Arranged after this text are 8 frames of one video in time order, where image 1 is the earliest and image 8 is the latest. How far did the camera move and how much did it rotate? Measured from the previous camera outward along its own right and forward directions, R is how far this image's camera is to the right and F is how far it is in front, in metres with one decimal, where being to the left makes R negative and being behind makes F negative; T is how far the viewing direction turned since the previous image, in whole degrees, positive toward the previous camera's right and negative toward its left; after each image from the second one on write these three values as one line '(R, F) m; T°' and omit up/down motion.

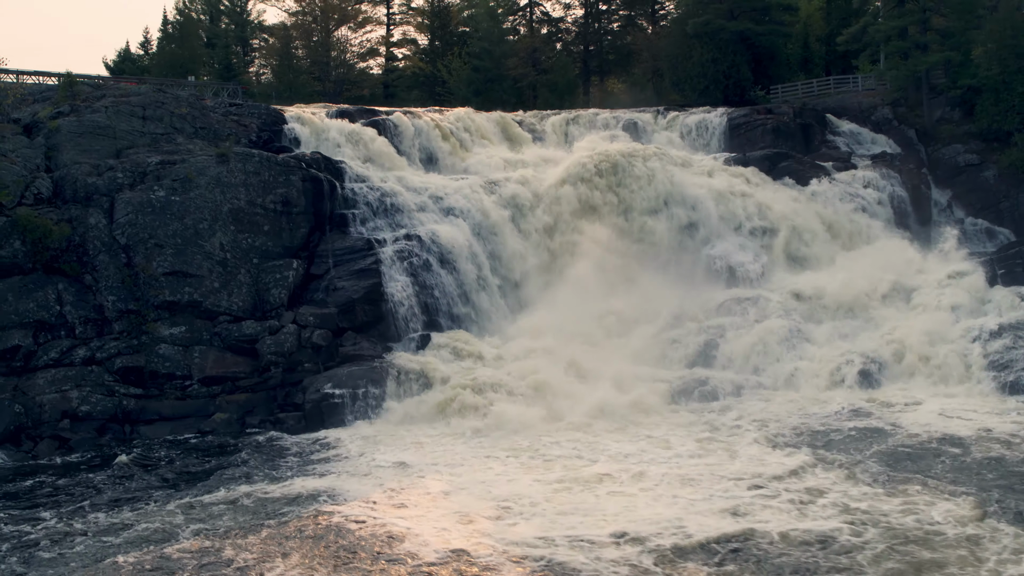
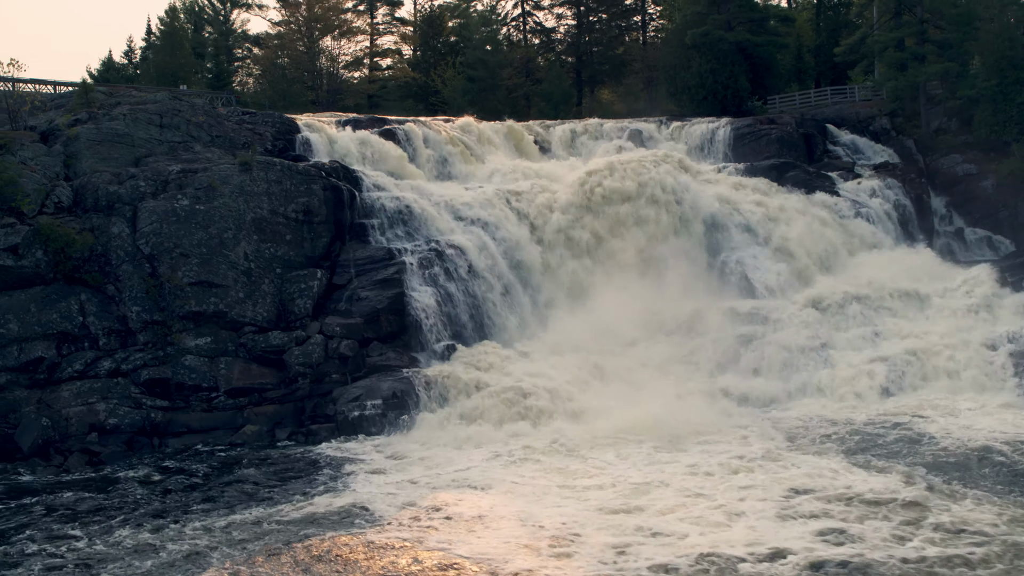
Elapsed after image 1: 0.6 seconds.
(-1.3, +0.2) m; +2°
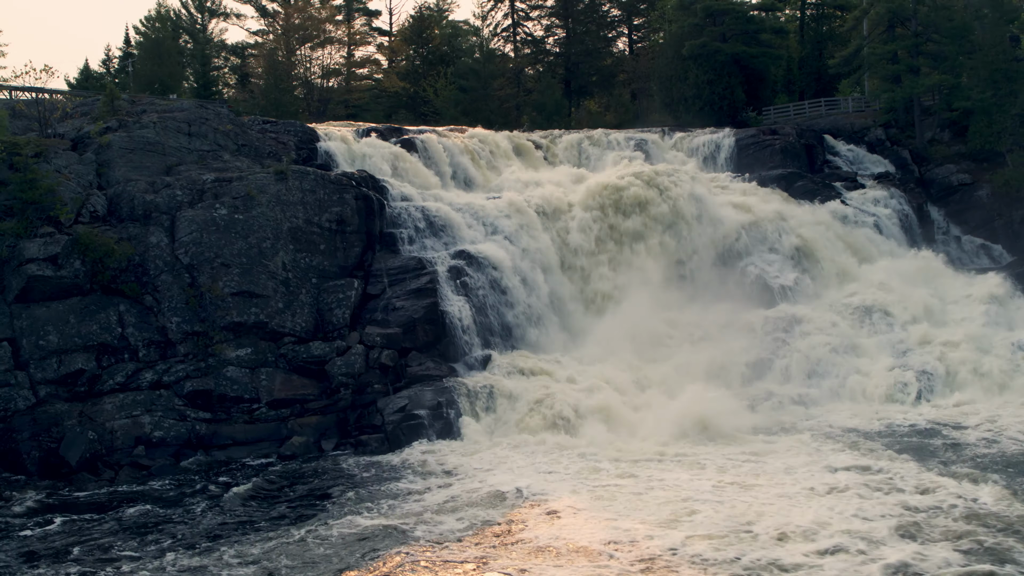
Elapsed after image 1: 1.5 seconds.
(-1.8, +0.1) m; +2°
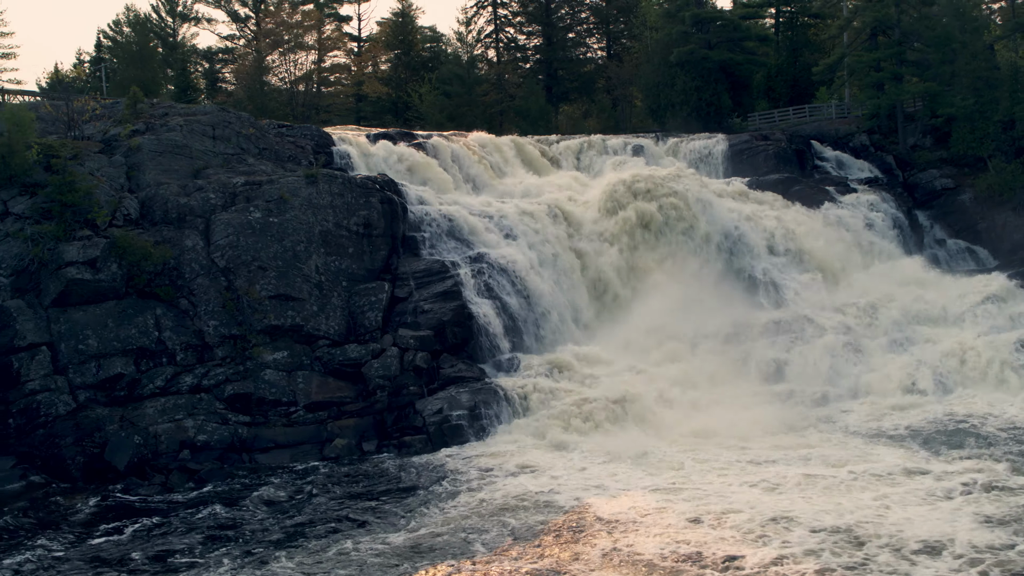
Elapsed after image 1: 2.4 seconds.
(-1.8, -0.2) m; +3°
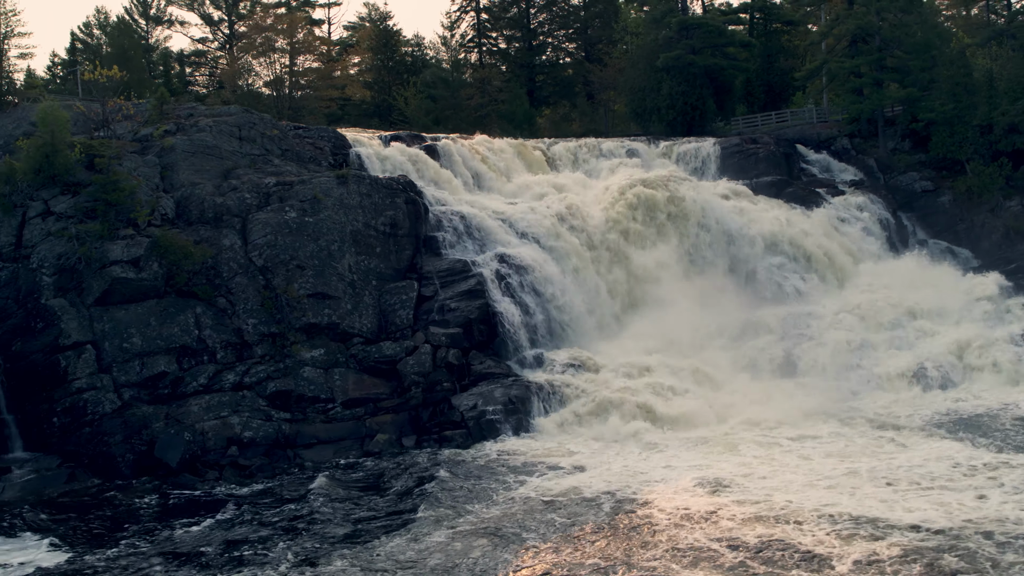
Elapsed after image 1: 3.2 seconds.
(-1.7, -0.4) m; +3°
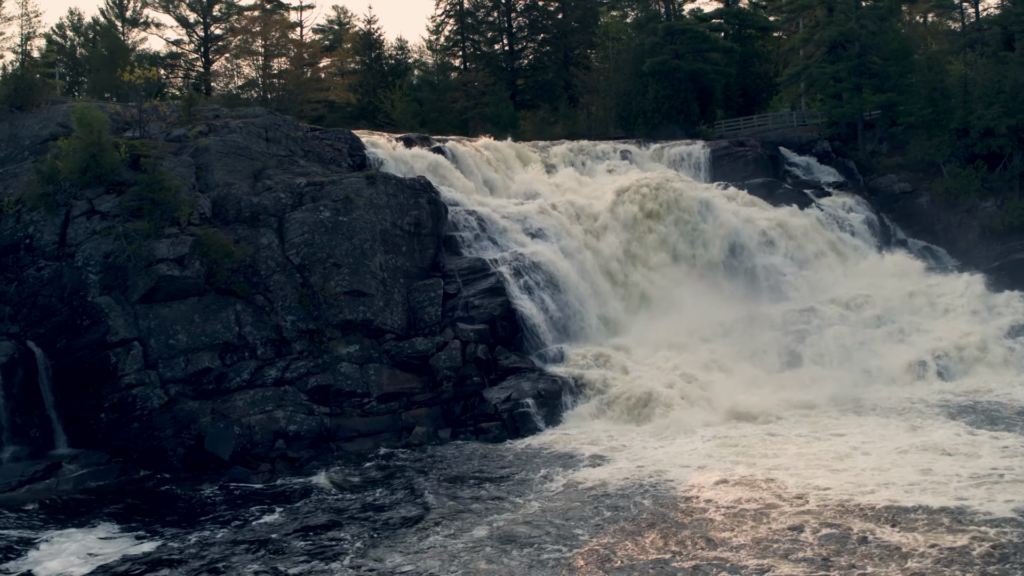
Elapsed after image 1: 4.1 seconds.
(-1.6, -0.6) m; +3°
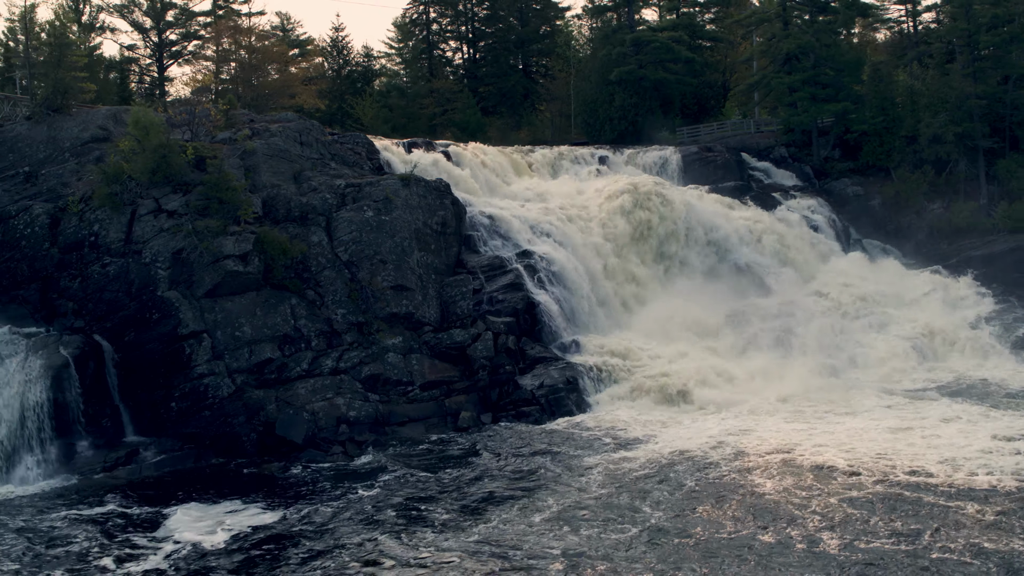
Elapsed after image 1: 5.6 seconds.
(-2.6, -1.4) m; +5°
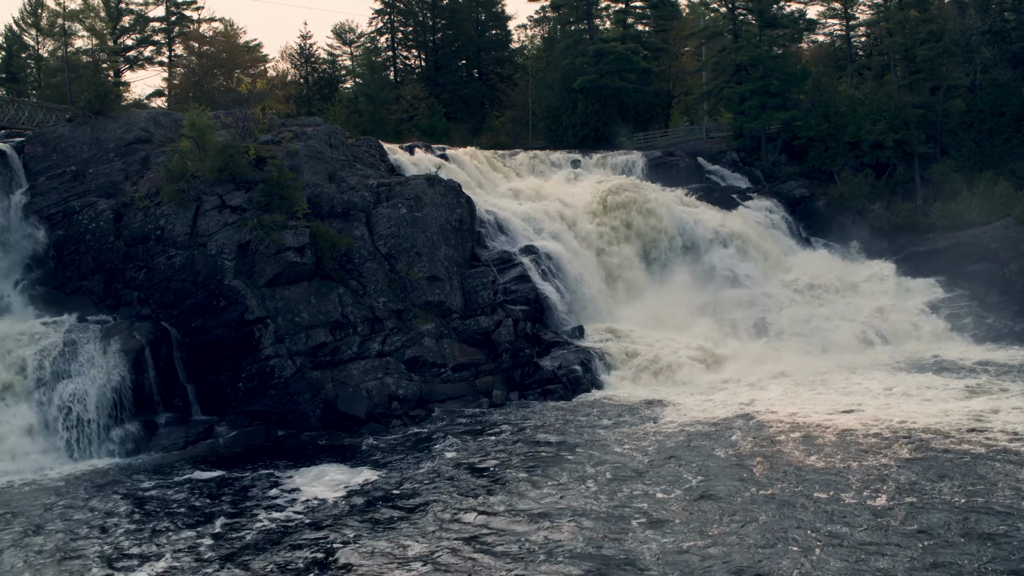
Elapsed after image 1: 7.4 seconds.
(-2.6, -2.1) m; +5°
